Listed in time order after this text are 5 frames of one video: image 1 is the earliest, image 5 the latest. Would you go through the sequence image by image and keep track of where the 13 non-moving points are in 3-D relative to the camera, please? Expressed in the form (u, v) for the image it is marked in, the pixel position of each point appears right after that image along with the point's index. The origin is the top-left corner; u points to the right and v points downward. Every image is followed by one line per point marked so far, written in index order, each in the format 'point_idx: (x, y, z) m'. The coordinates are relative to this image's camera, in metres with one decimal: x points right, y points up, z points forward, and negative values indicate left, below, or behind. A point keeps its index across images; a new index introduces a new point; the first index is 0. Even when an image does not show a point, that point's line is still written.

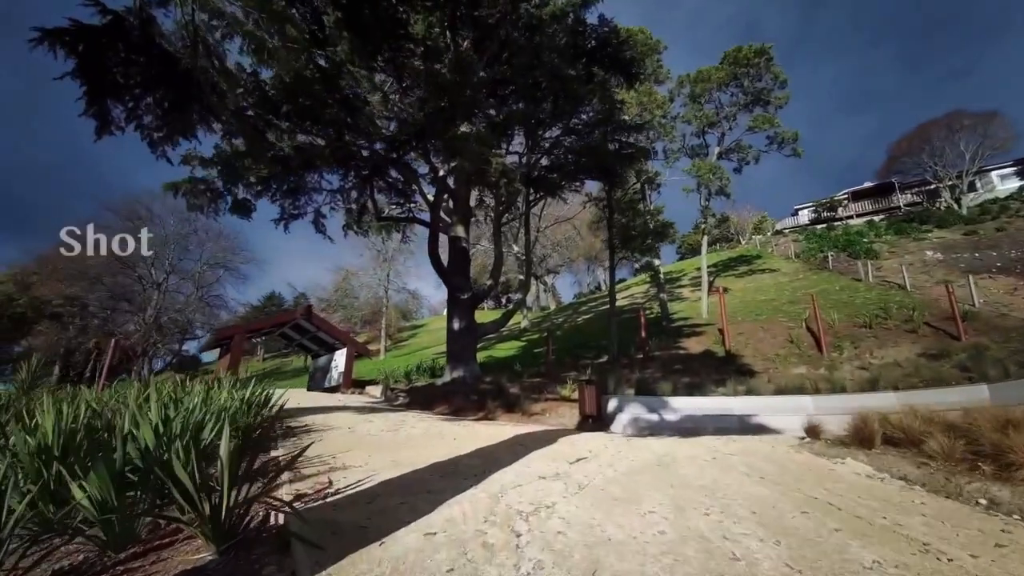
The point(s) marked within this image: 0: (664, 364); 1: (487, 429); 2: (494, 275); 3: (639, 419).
0: (+4.7, -2.3, +16.1) m
1: (-0.5, -2.6, +9.8) m
2: (-0.6, +0.4, +17.4) m
3: (+2.9, -3.0, +12.0) m
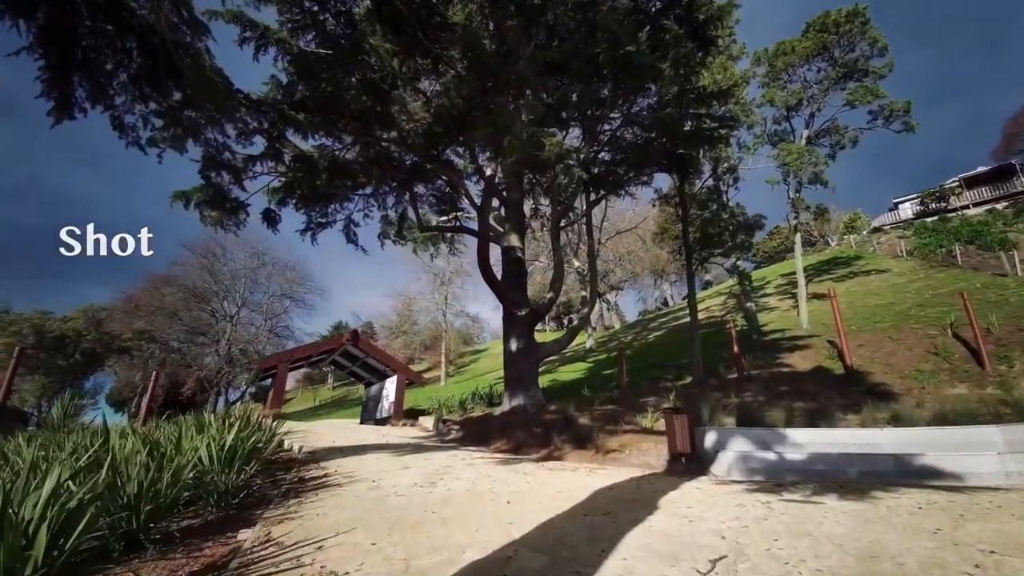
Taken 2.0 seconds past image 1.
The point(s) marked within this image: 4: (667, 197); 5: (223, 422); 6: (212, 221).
0: (+6.4, -2.4, +13.2) m
1: (+0.6, -2.7, +7.5) m
2: (+1.2, 0.0, +15.2) m
3: (+4.2, -3.0, +9.2) m
4: (+5.3, +3.1, +17.9) m
5: (-5.1, -2.4, +9.3) m
6: (-5.9, +1.3, +10.3) m
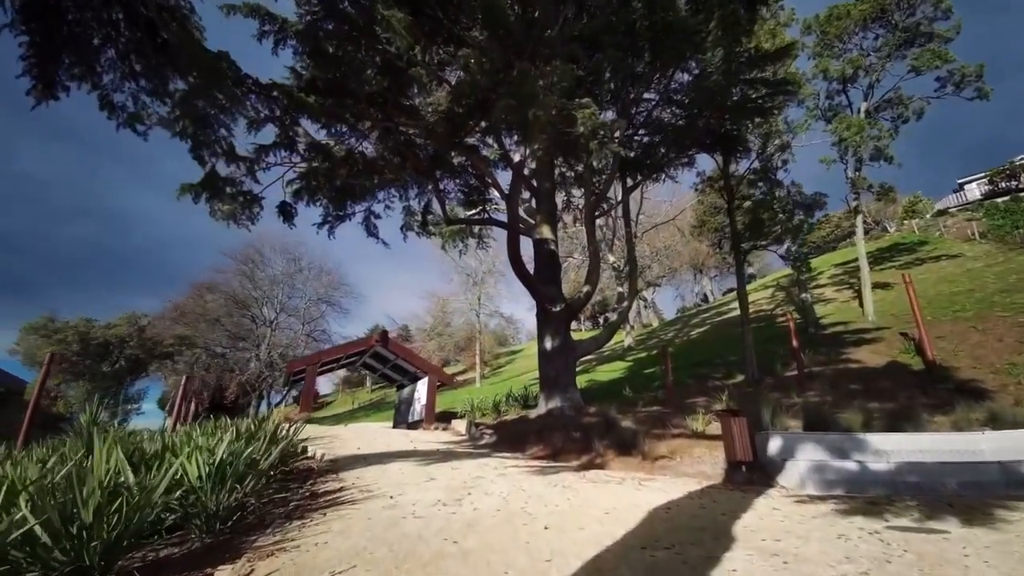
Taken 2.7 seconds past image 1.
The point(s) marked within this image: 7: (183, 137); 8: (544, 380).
0: (+7.2, -2.1, +11.8) m
1: (+1.1, -2.5, +6.5) m
2: (+2.1, +0.2, +14.2) m
3: (+4.7, -2.7, +8.0) m
4: (+6.2, +3.4, +16.6) m
5: (-4.5, -2.3, +8.7) m
6: (-5.3, +1.3, +9.8) m
7: (-5.7, +2.6, +9.2) m
8: (+0.8, -2.4, +13.8) m
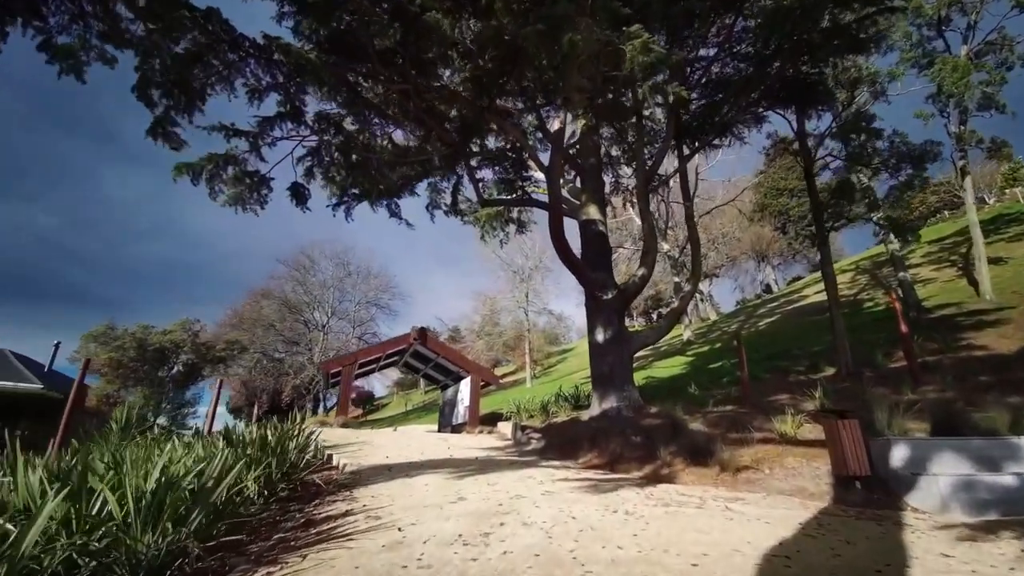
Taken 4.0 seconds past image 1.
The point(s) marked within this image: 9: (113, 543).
0: (+8.1, -1.6, +9.6) m
1: (+1.5, -2.2, +4.9) m
2: (+3.2, +0.6, +12.4) m
3: (+5.3, -2.2, +6.0) m
4: (+7.4, +3.9, +14.4) m
5: (-3.9, -2.2, +7.6) m
6: (-4.7, +1.5, +8.7) m
7: (-5.2, +2.7, +8.2) m
8: (+1.9, -2.1, +12.2) m
9: (-2.6, -1.6, +3.4) m
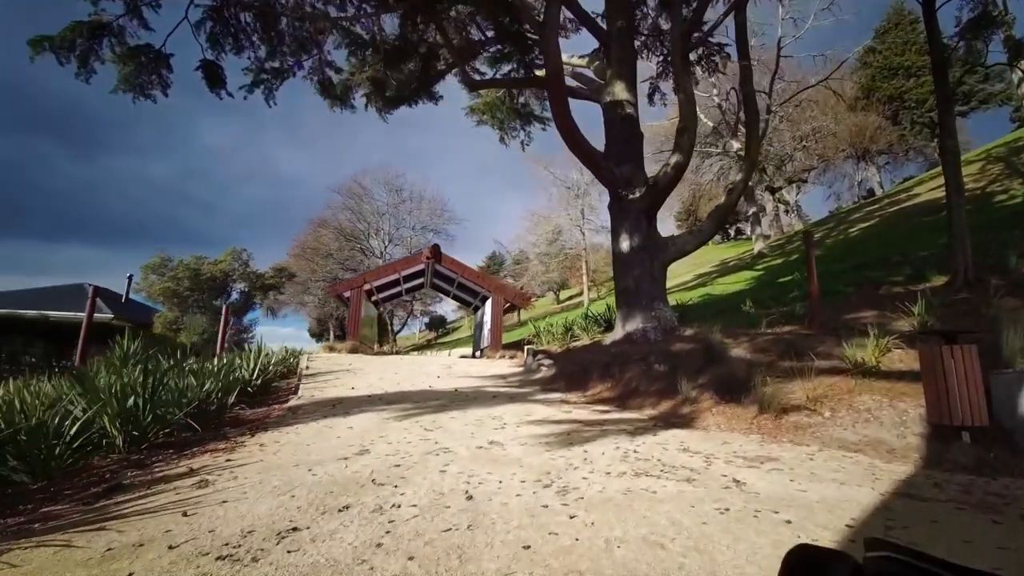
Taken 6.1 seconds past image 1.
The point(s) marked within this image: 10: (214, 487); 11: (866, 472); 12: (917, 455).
0: (+7.8, +0.2, +6.5) m
1: (+0.6, -1.3, +2.9) m
2: (+3.2, +2.6, +9.7) m
3: (+4.5, -1.1, +3.5) m
4: (+7.5, +6.2, +10.6) m
5: (-4.4, -1.0, +6.3) m
6: (-5.1, +2.8, +7.0) m
7: (-5.8, +3.9, +6.4) m
8: (+2.0, -0.1, +10.0) m
9: (-3.7, -1.0, +1.9) m
10: (-2.1, -1.4, +3.7) m
11: (+2.9, -1.5, +4.3) m
12: (+3.7, -1.5, +4.9) m
